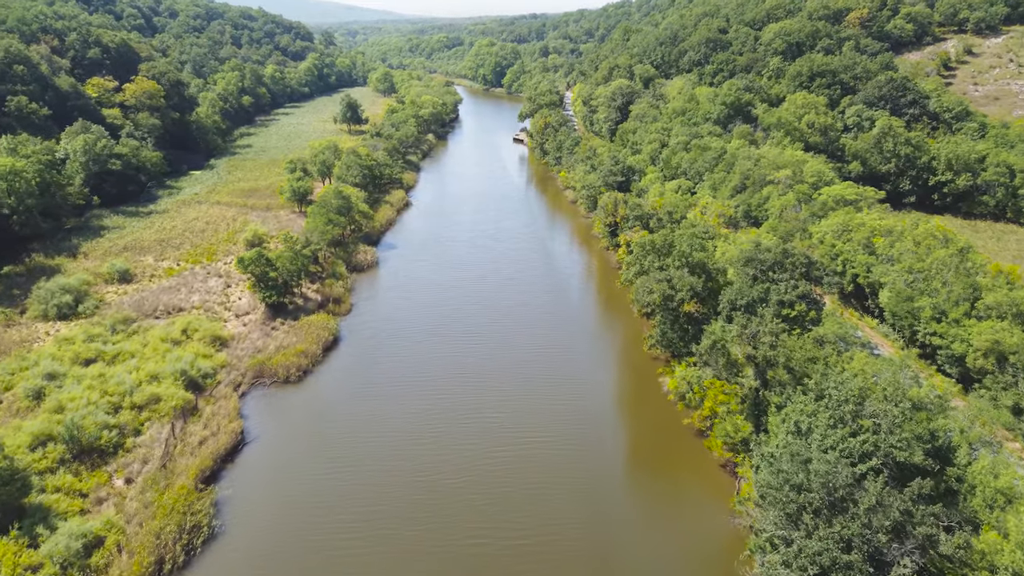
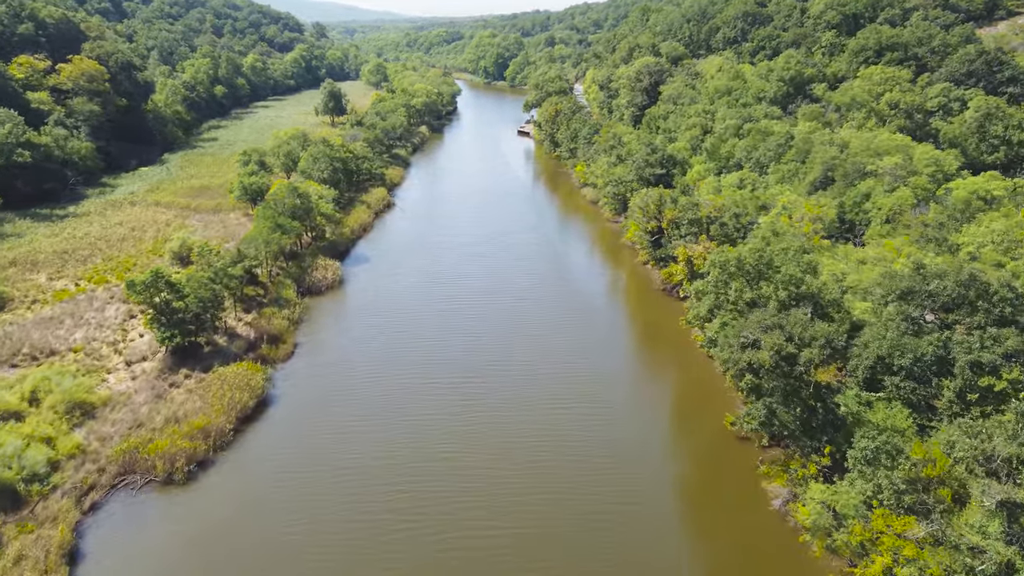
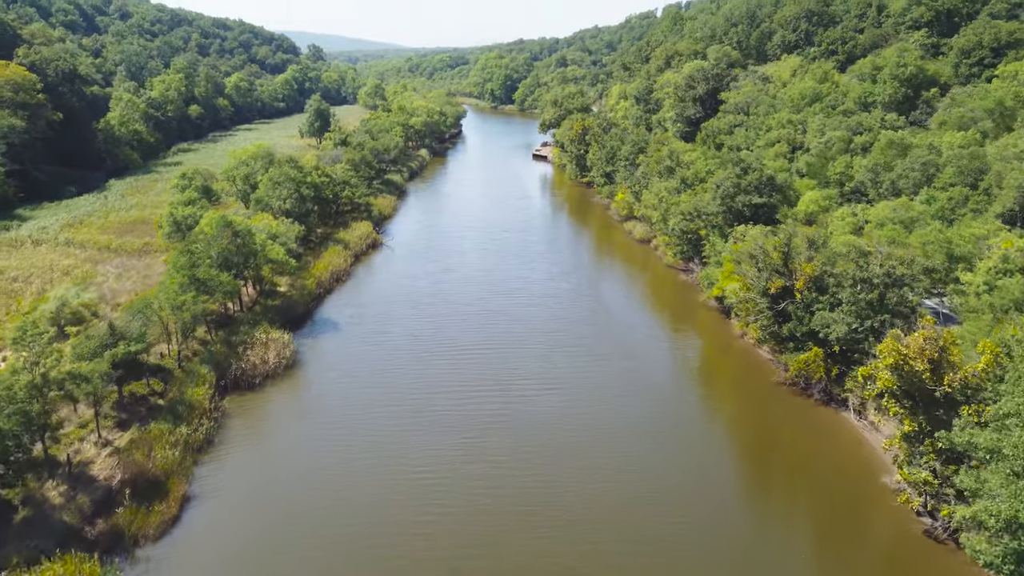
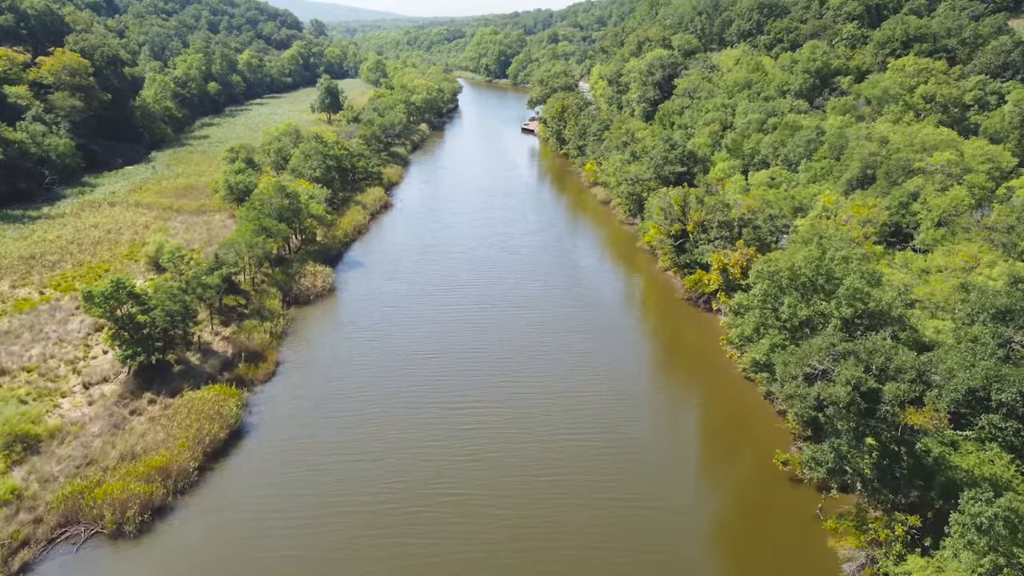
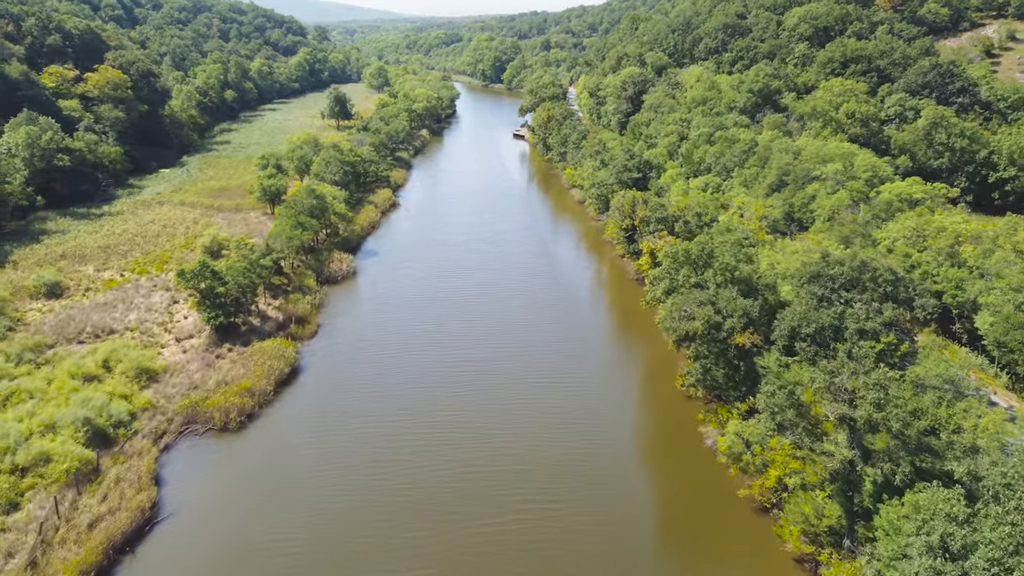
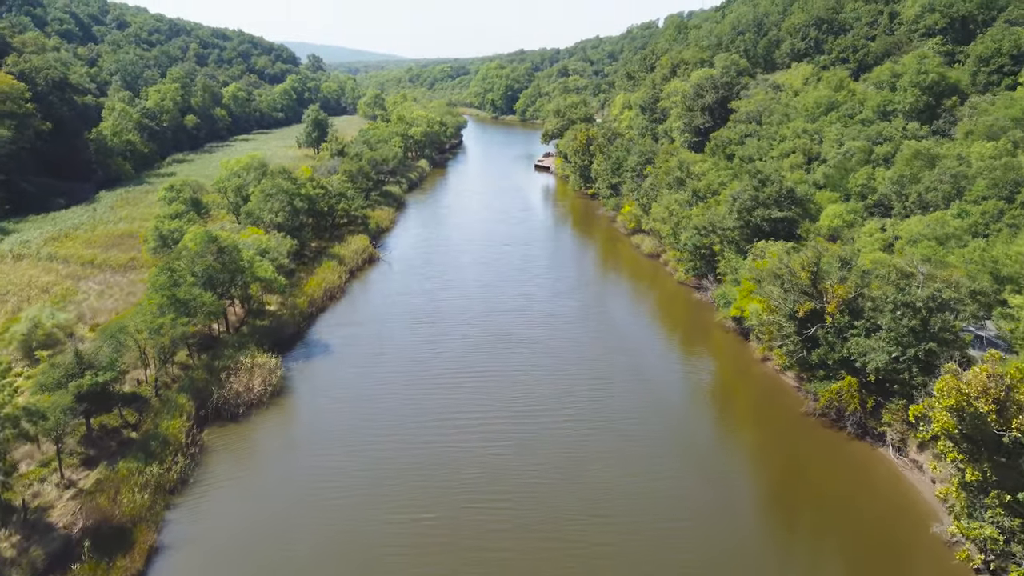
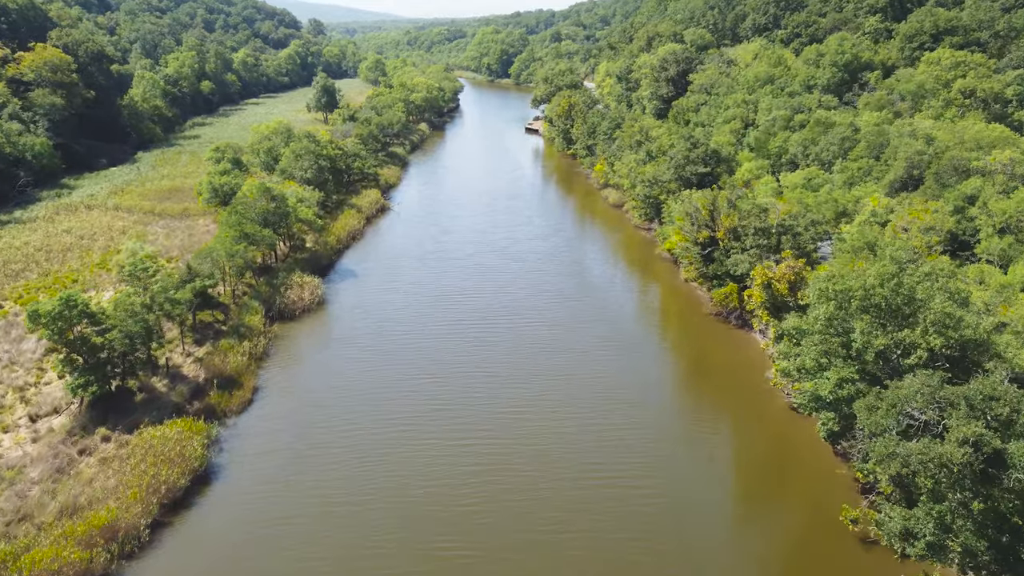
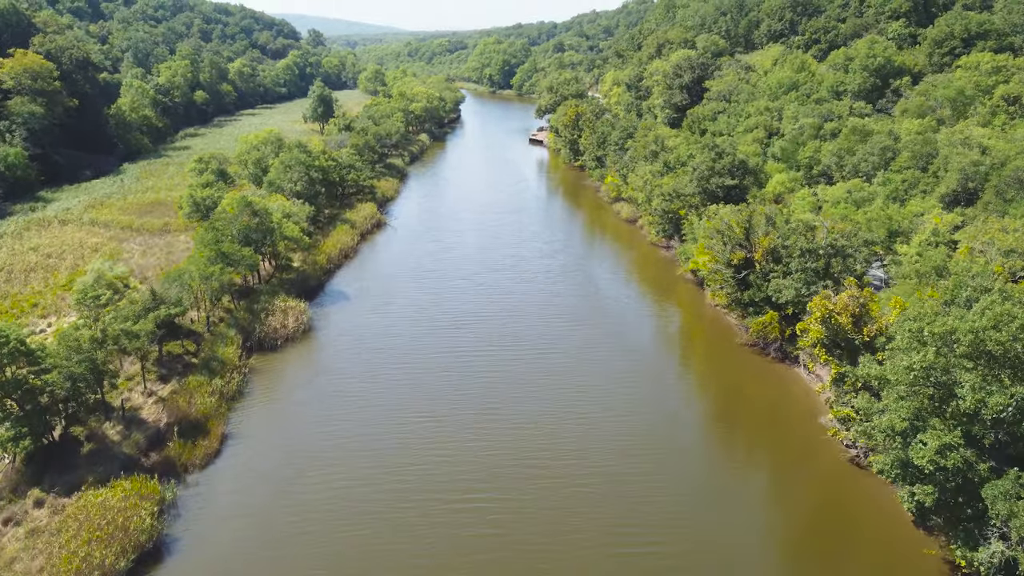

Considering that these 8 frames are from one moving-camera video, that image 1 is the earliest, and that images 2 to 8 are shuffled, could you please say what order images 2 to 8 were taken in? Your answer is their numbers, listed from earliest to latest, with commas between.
5, 2, 4, 7, 8, 3, 6
